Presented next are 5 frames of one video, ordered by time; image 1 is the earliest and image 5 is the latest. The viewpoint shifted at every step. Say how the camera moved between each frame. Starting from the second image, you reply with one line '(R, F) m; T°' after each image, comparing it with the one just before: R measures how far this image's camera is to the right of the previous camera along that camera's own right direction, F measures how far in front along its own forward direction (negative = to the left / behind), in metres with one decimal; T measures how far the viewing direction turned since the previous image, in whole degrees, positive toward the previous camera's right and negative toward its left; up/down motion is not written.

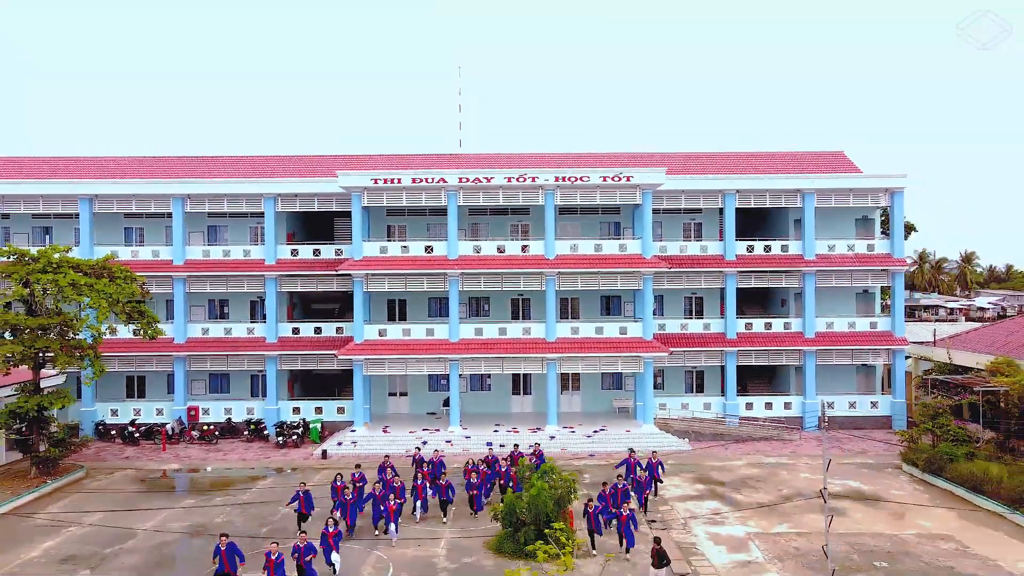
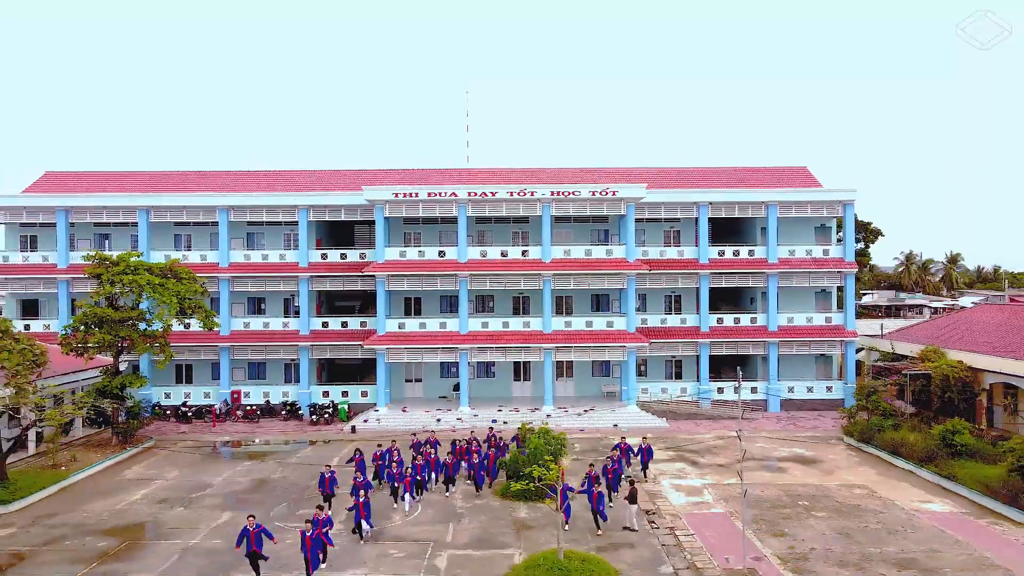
(-0.1, -3.7) m; 0°
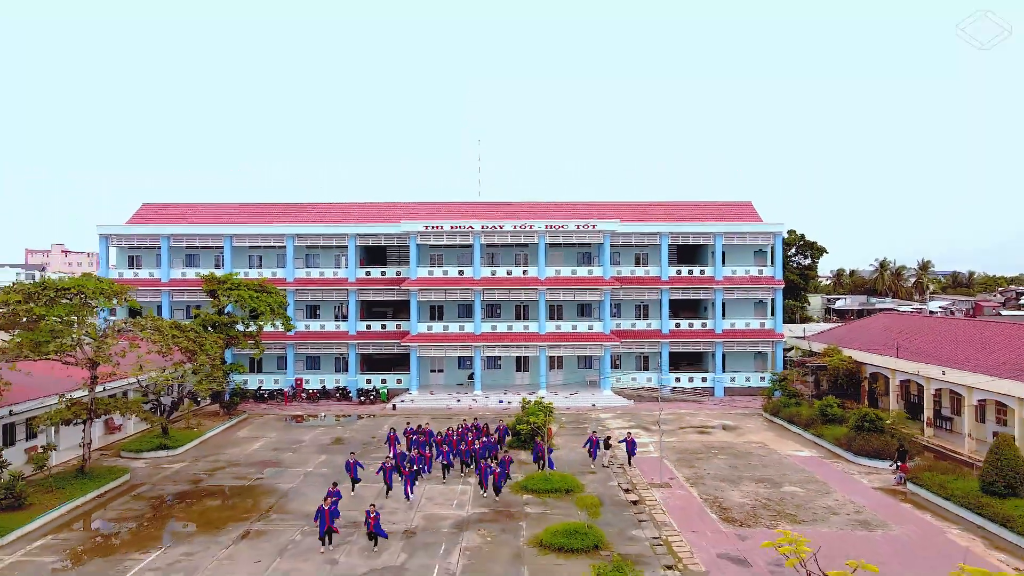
(-0.2, -8.0) m; 0°
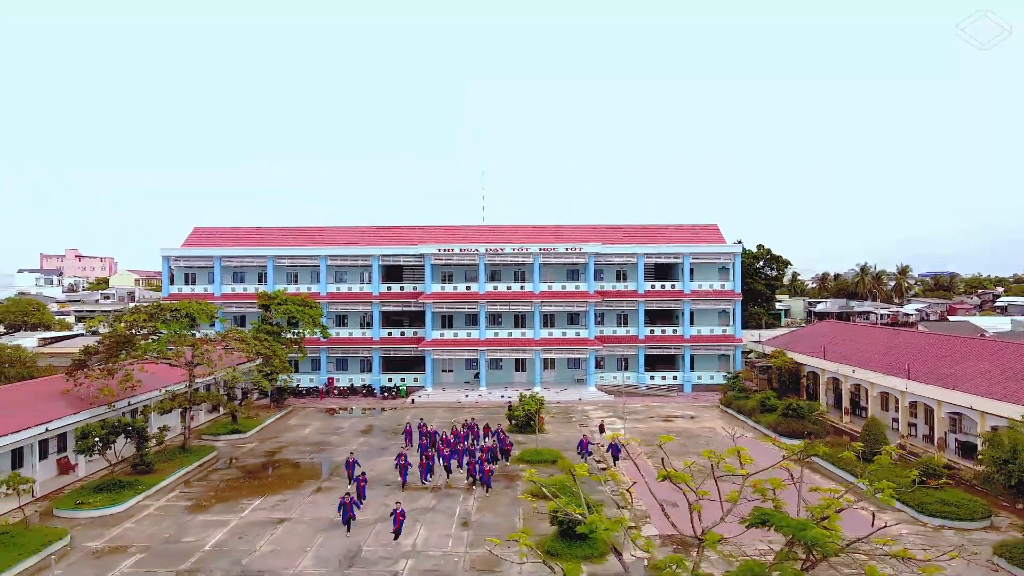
(+0.1, -6.5) m; 0°
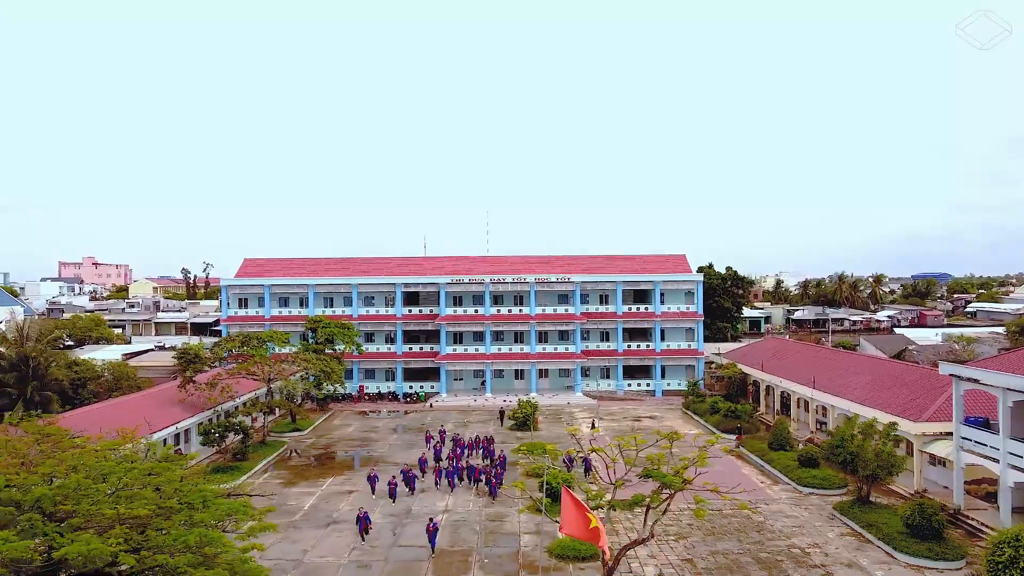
(0.0, -8.6) m; 0°
